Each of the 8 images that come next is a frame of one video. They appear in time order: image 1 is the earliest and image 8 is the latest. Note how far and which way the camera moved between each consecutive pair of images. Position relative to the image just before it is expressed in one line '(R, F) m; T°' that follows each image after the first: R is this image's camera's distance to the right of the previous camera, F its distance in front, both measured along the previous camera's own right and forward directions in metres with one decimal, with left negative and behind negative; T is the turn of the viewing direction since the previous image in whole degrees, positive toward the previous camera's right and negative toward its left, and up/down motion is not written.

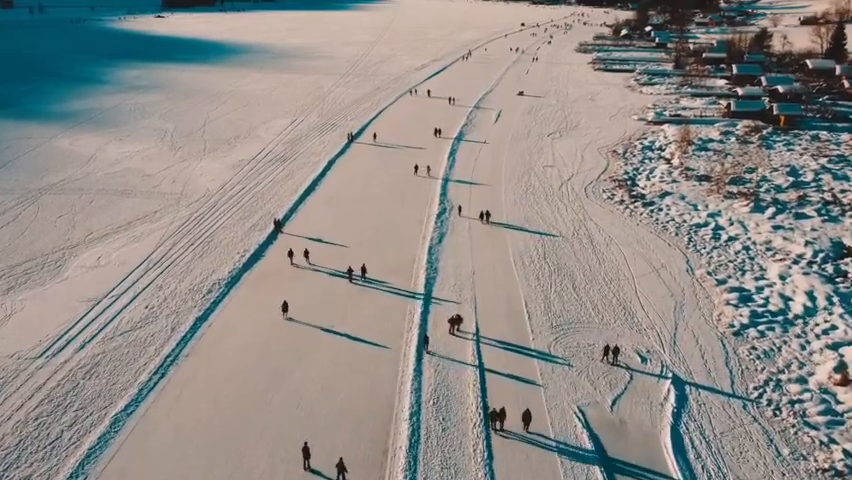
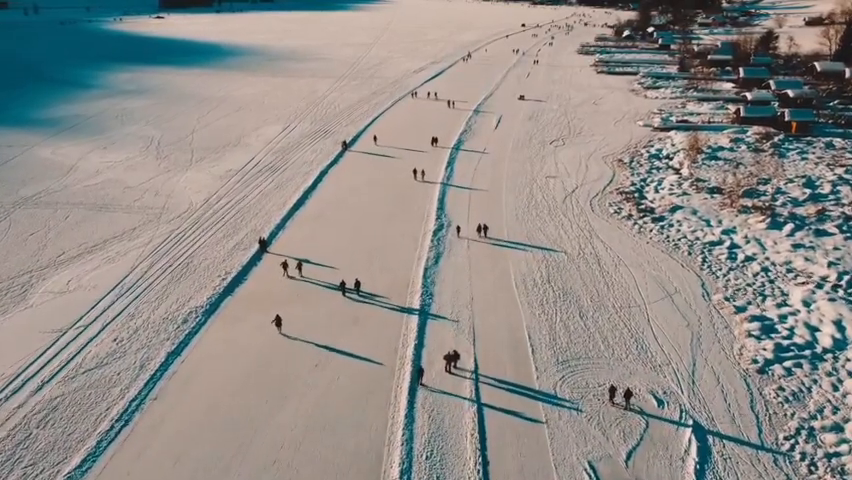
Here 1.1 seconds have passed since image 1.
(+0.1, +1.2) m; 0°
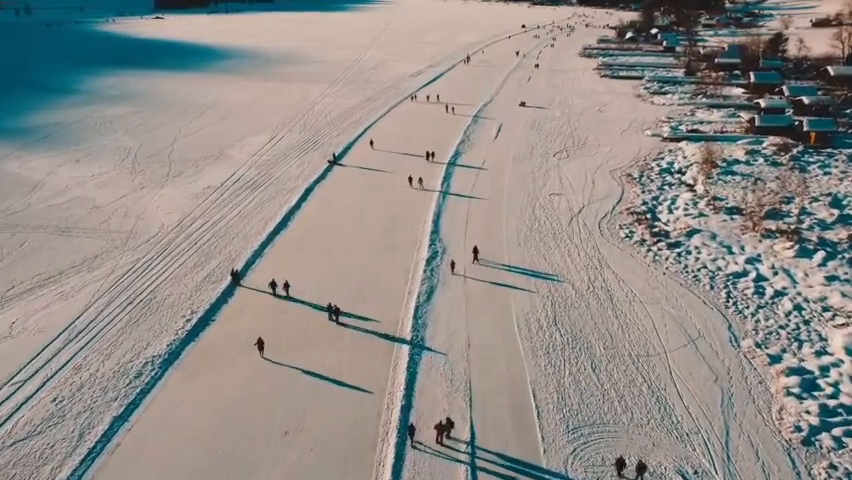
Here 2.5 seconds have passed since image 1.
(+0.2, +1.9) m; 0°
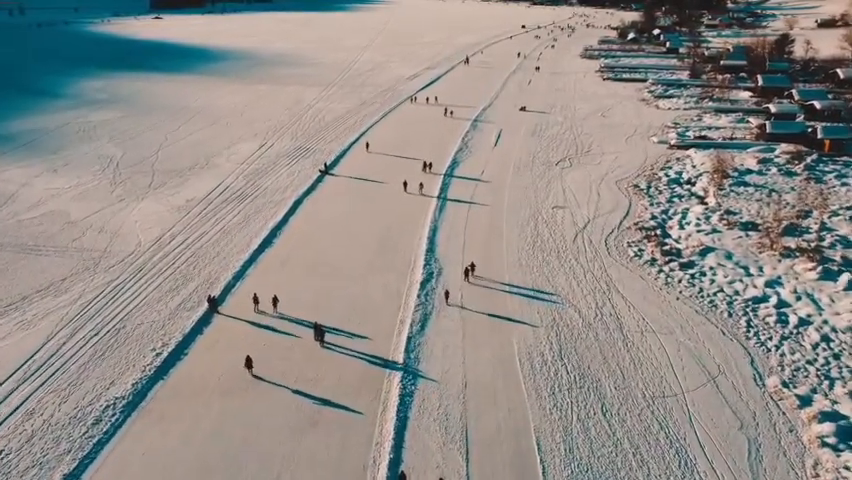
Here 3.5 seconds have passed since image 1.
(+0.1, +1.3) m; 0°
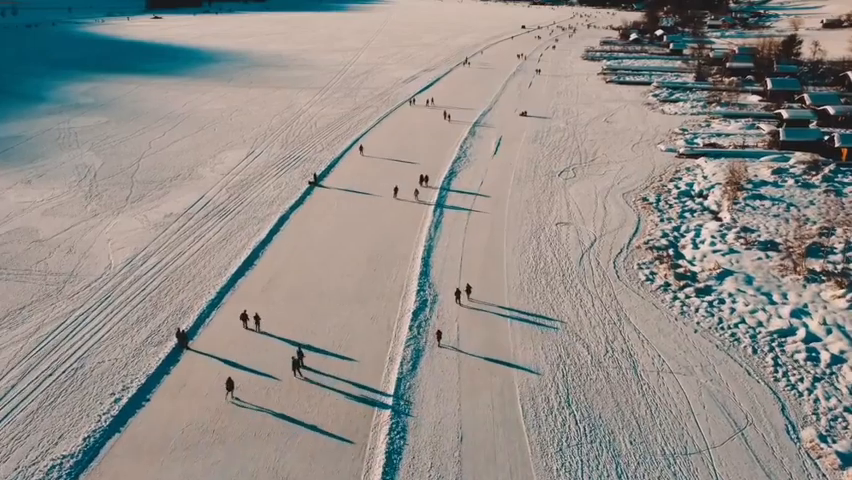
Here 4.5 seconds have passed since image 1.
(+0.2, +1.4) m; 0°
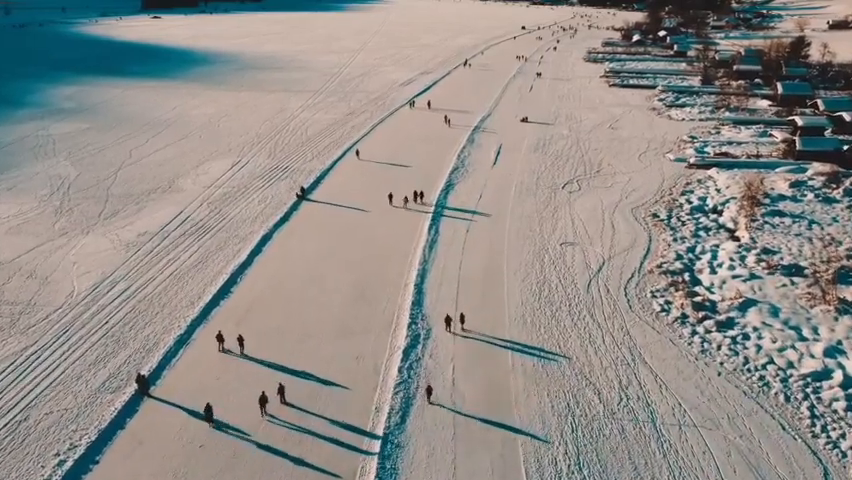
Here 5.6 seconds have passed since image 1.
(+0.2, +1.5) m; 0°
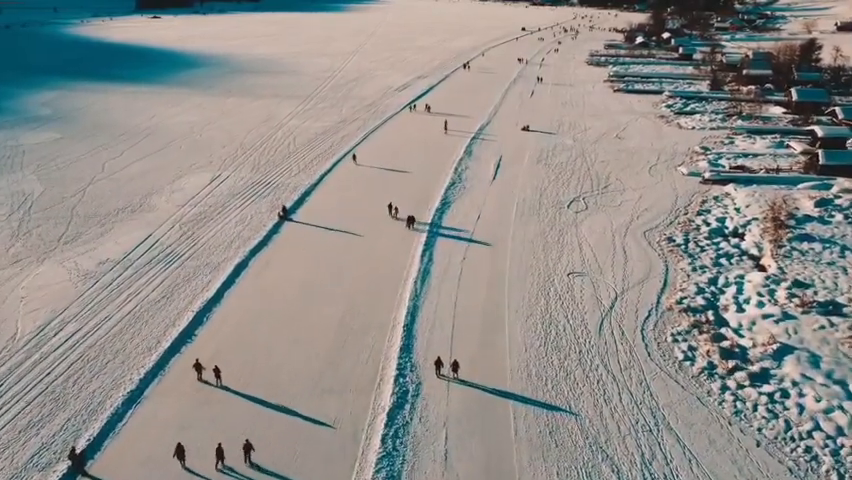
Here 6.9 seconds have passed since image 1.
(+0.2, +1.9) m; 0°
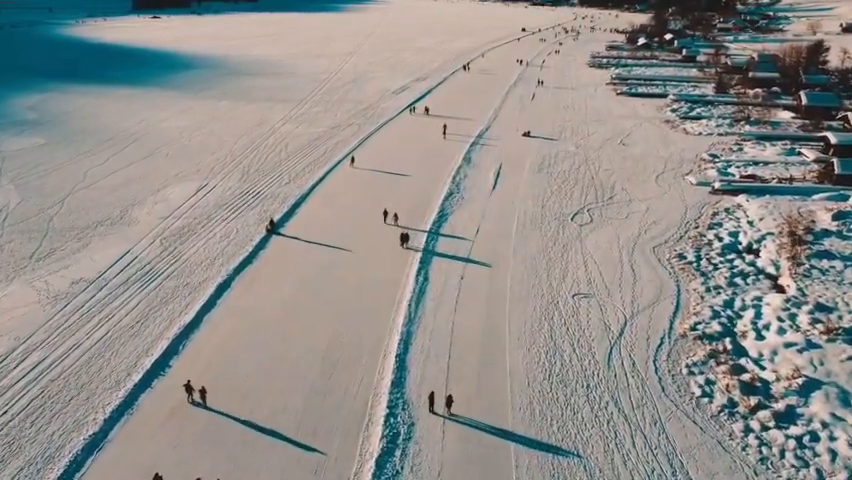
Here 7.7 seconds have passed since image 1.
(+0.1, +1.1) m; 0°
